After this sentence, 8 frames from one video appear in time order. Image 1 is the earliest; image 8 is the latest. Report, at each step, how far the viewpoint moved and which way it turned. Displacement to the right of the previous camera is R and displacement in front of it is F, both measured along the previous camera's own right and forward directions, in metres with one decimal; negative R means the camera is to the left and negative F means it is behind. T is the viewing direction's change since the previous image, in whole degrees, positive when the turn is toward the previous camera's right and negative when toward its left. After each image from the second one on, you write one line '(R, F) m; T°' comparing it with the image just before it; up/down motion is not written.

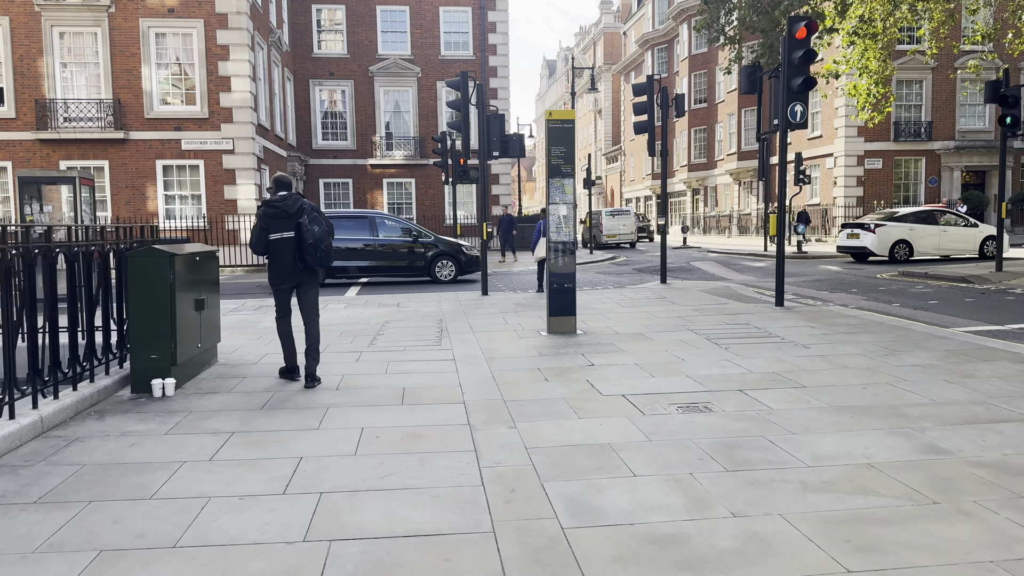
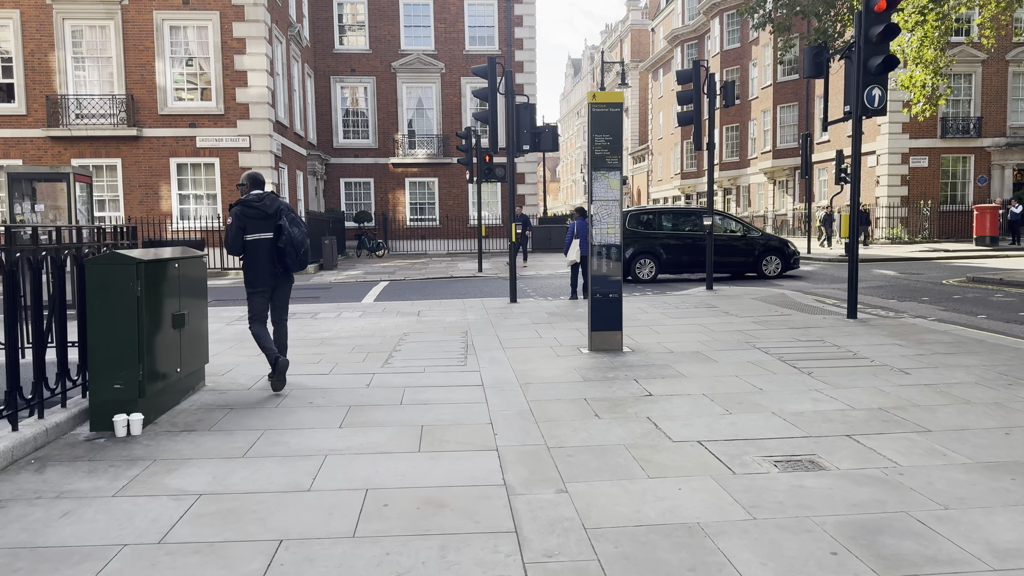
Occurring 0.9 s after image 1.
(-0.1, +1.2) m; -2°
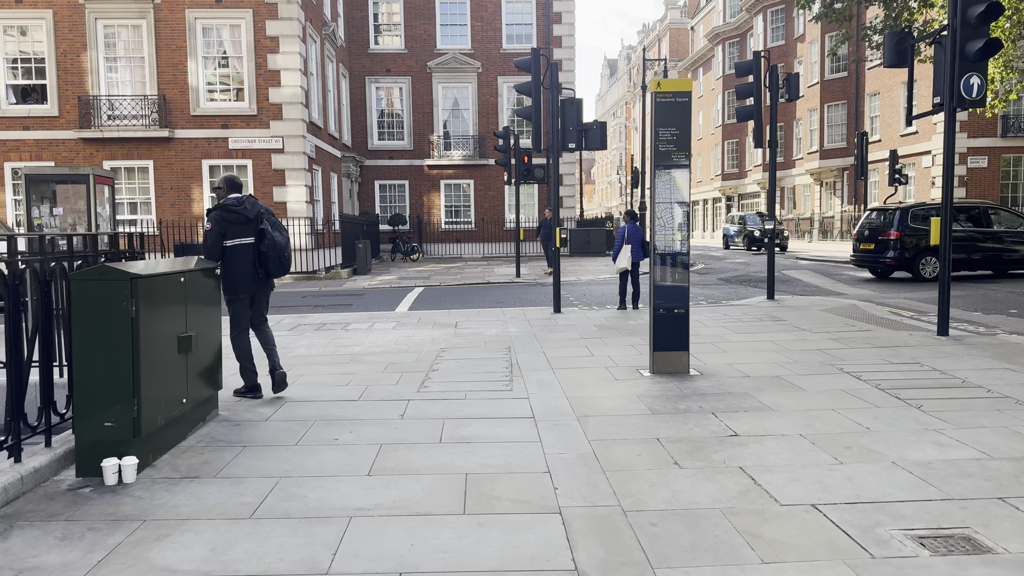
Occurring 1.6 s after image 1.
(-0.2, +0.9) m; -2°
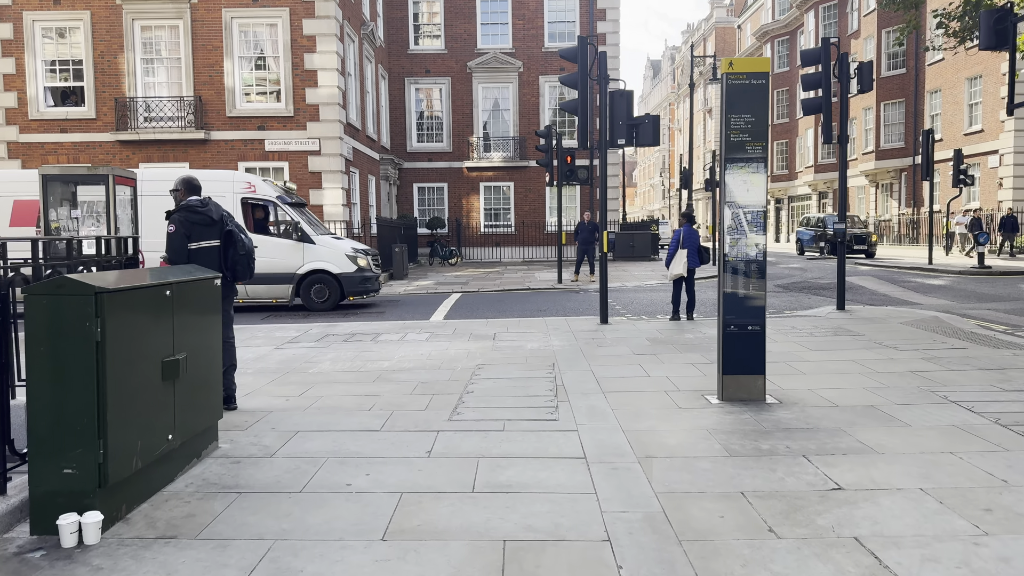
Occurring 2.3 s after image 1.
(-0.1, +0.9) m; -3°
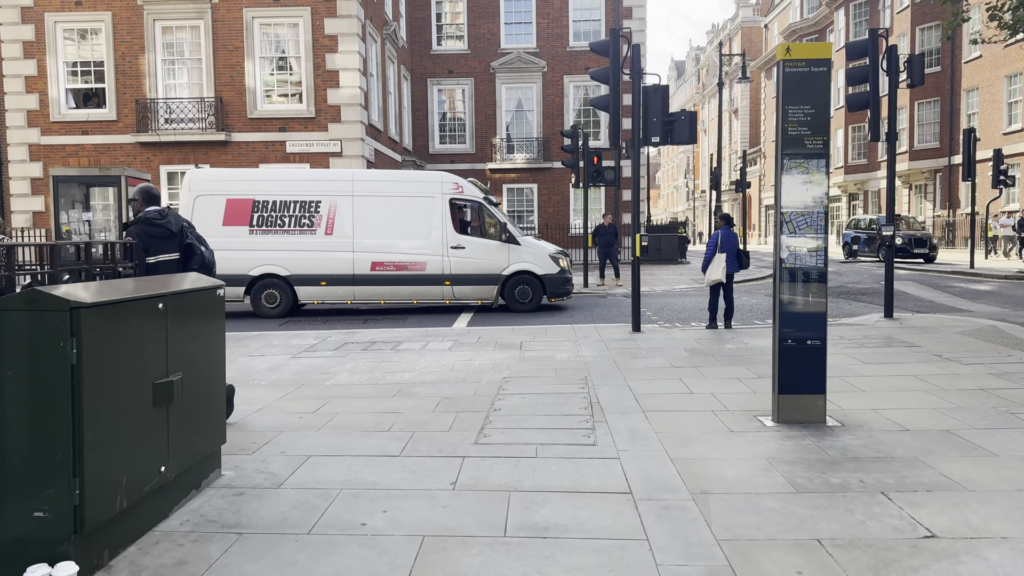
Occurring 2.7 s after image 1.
(-0.1, +0.5) m; -2°
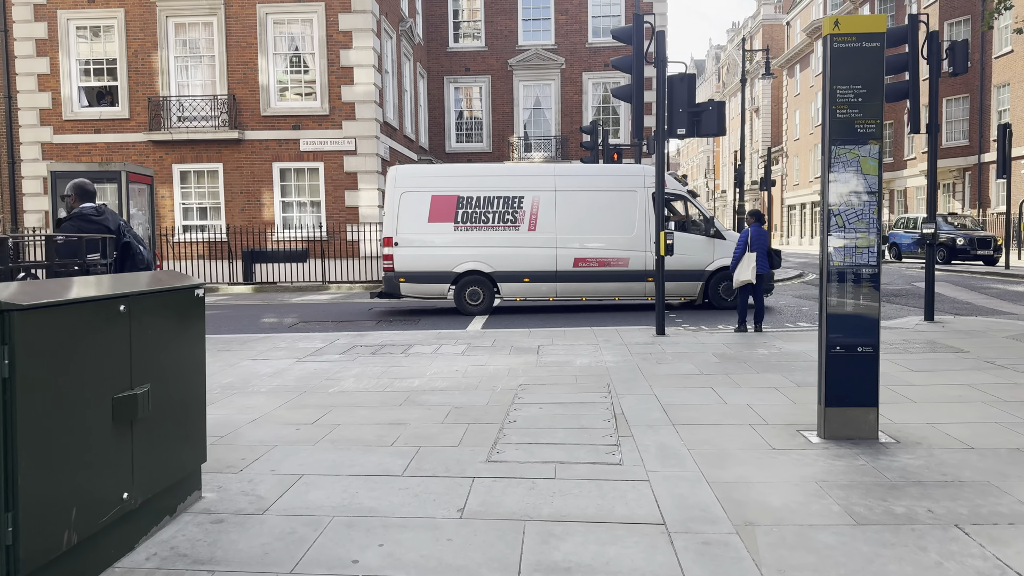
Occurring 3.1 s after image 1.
(0.0, +0.5) m; -1°
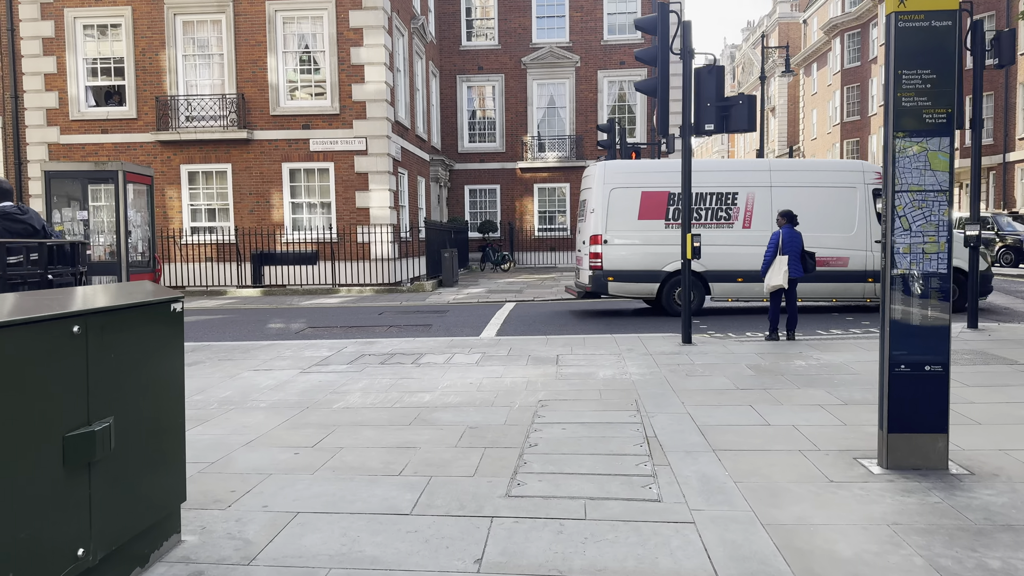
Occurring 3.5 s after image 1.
(-0.1, +0.5) m; -1°
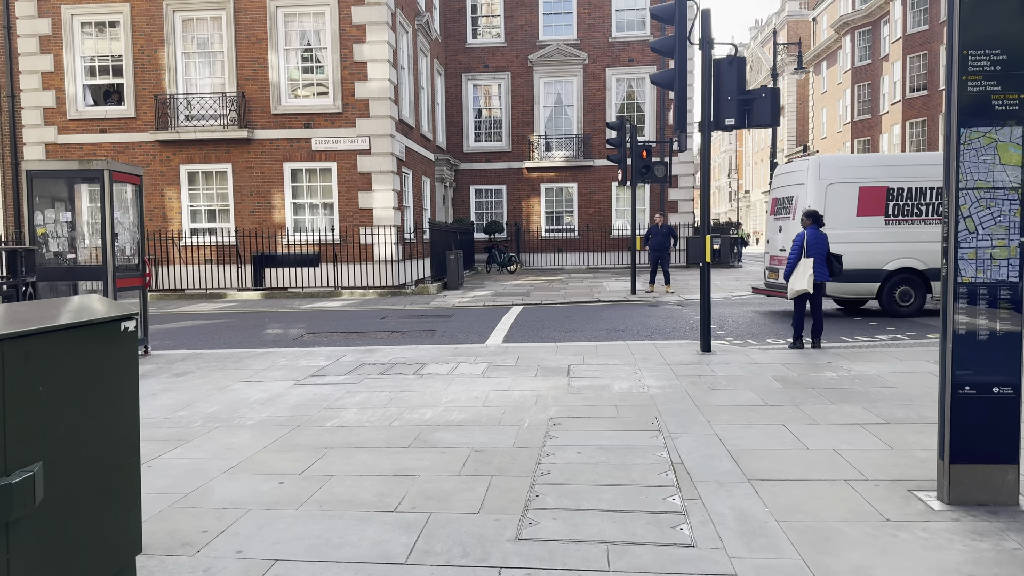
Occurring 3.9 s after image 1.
(0.0, +0.5) m; 0°
